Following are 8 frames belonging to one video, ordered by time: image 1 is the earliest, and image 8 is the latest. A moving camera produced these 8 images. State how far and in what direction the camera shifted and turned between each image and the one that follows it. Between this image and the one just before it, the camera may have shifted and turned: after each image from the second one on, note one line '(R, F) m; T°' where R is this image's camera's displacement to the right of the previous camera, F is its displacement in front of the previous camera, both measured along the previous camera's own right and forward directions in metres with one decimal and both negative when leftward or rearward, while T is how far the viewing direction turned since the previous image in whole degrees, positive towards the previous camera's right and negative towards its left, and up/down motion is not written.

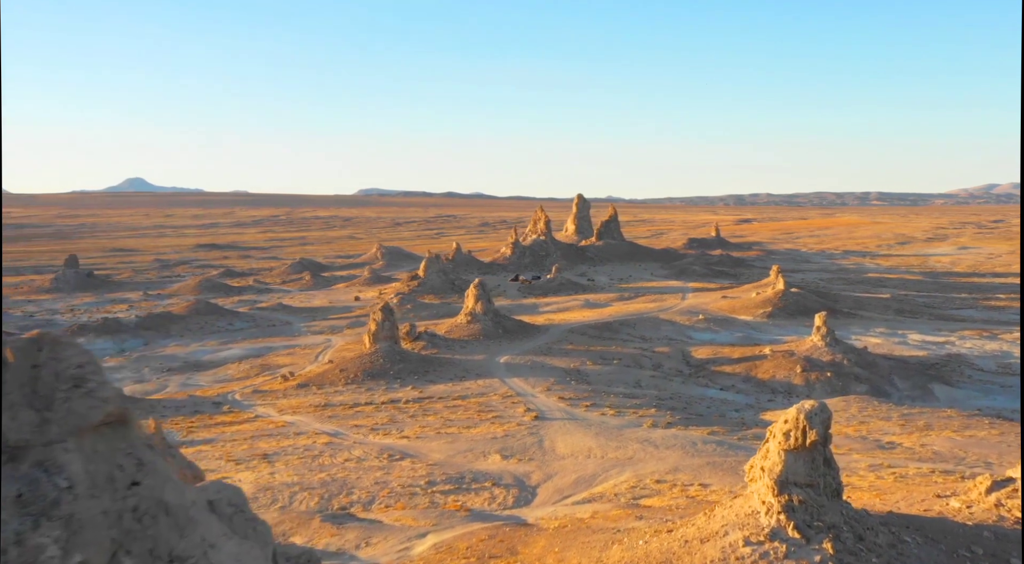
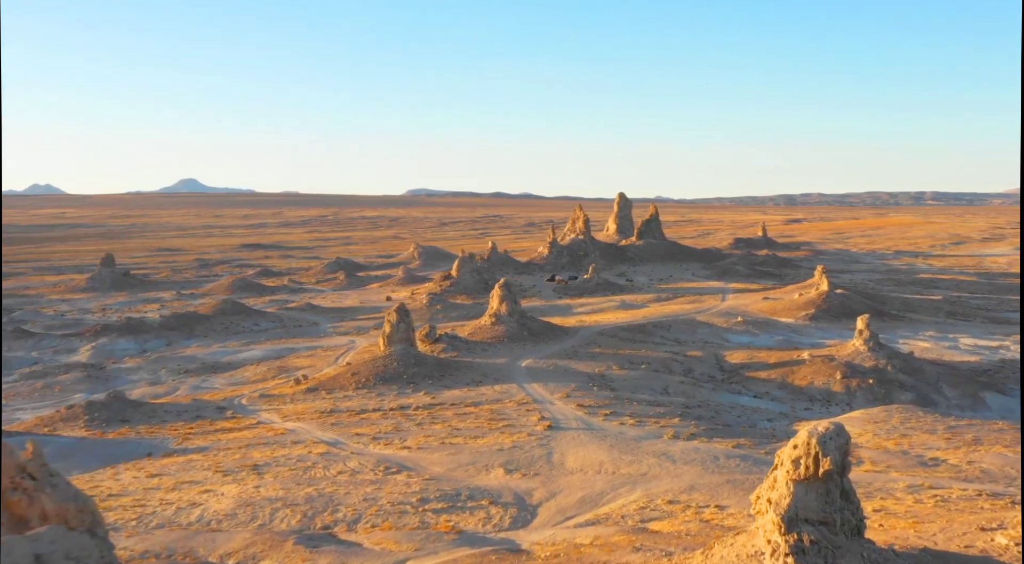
(+0.8, +1.6) m; -3°
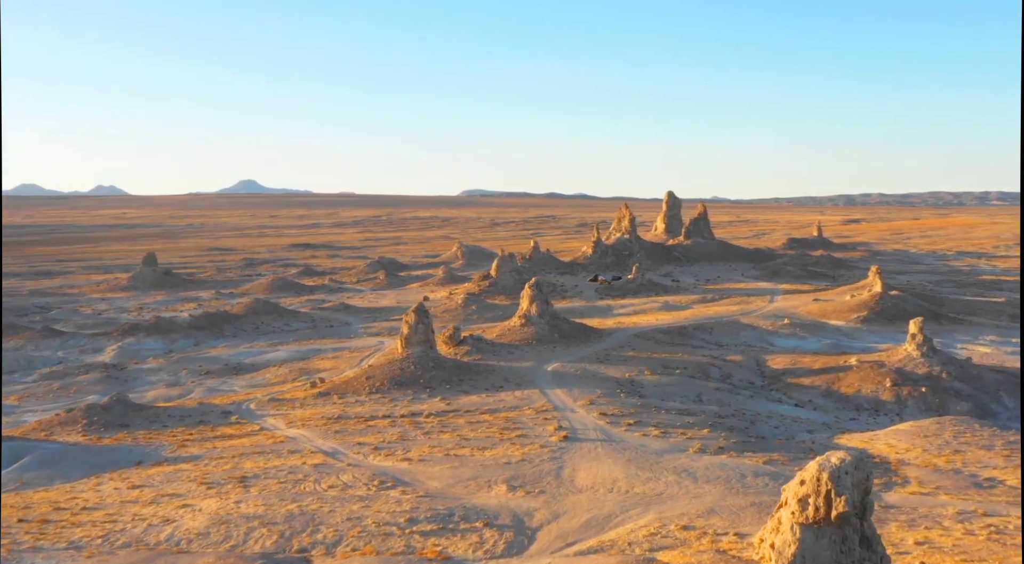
(+0.8, +1.7) m; -3°
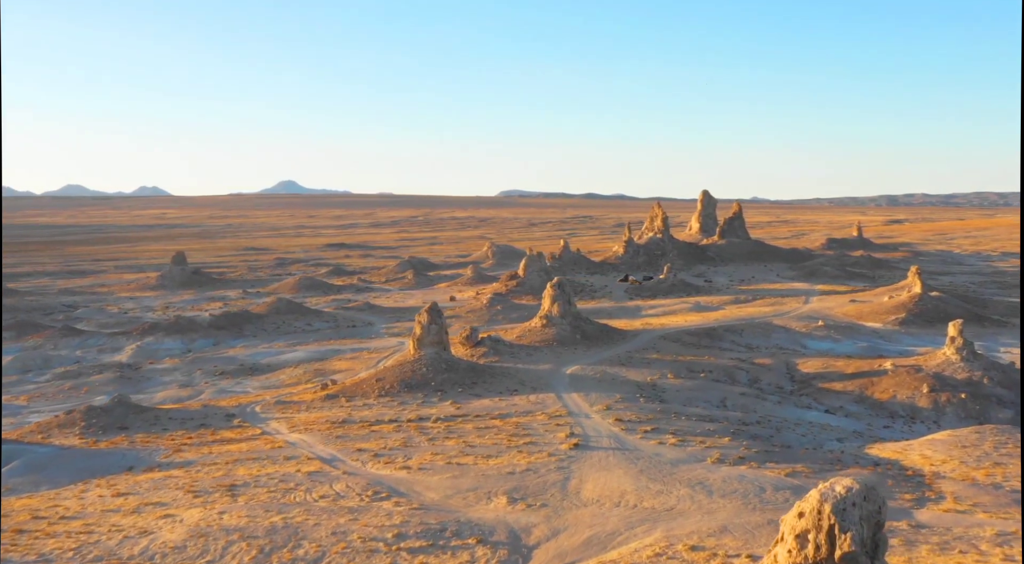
(+0.6, +1.2) m; -2°
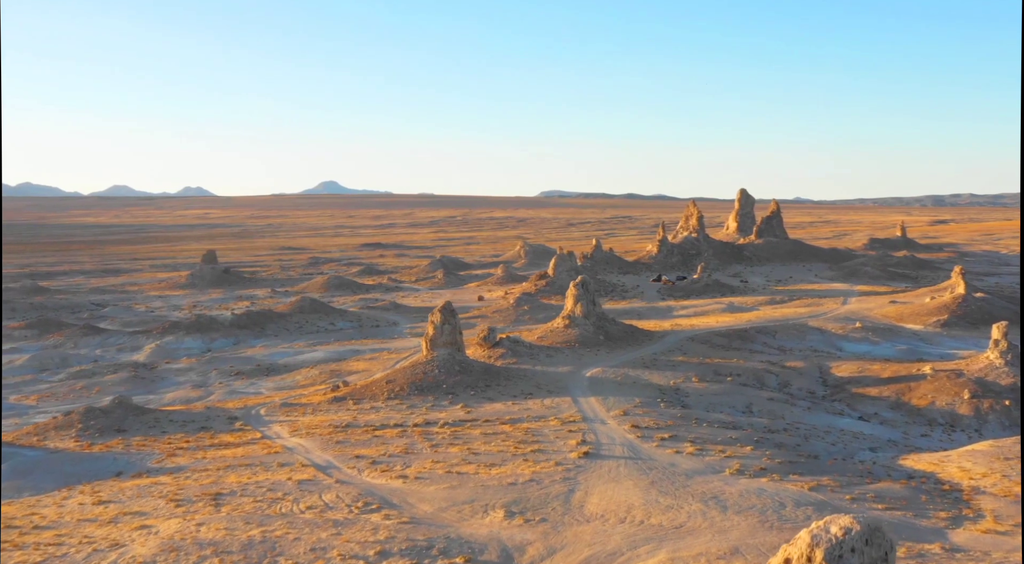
(+0.6, +1.2) m; -2°
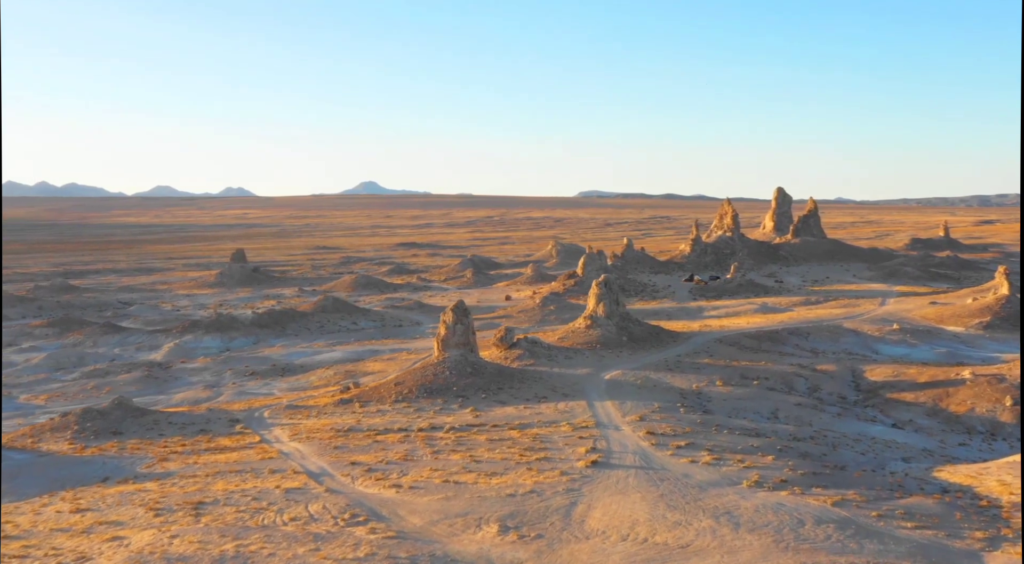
(+0.6, +1.1) m; -2°
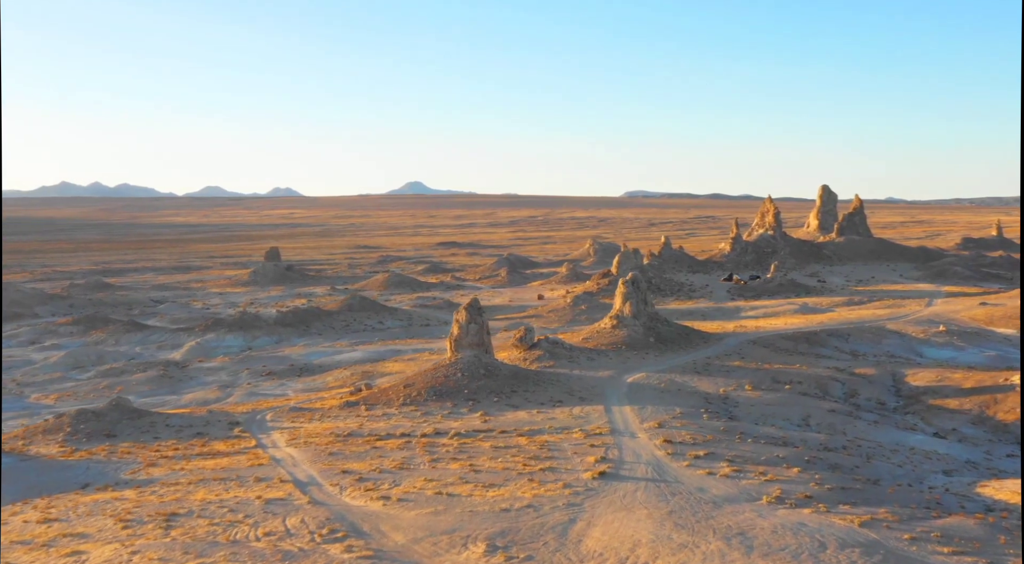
(+0.7, +1.3) m; -2°
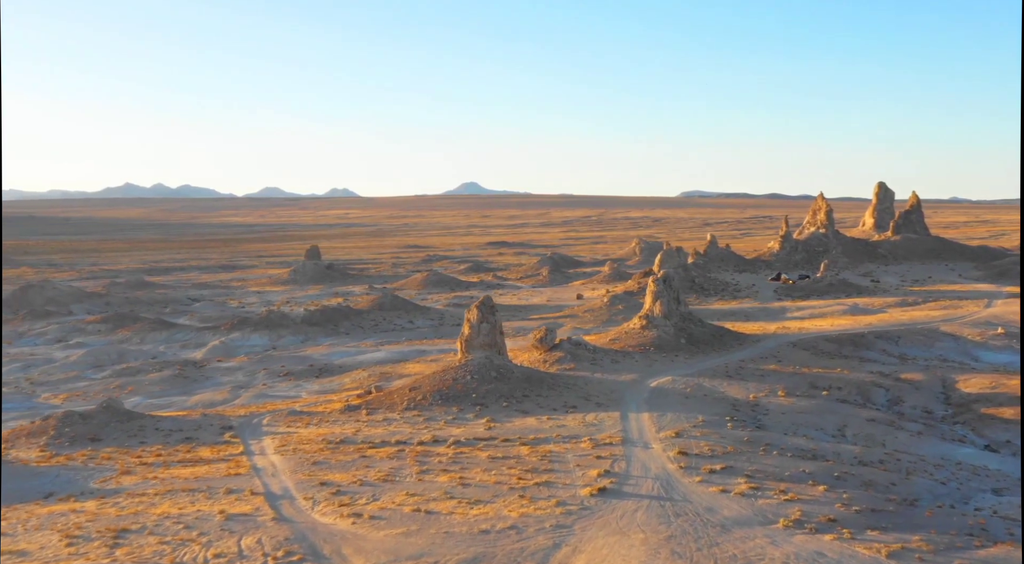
(+0.9, +1.6) m; -3°
